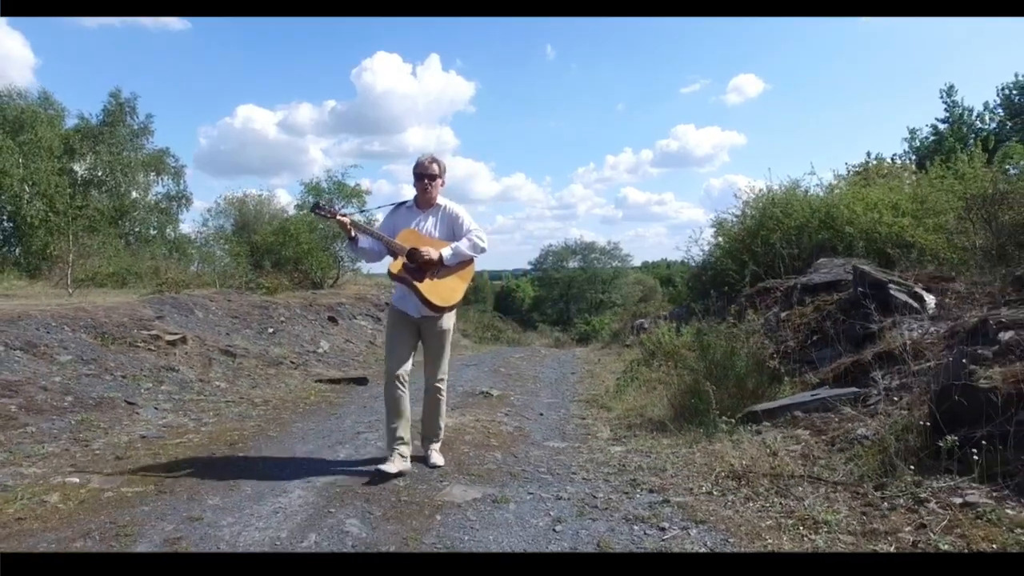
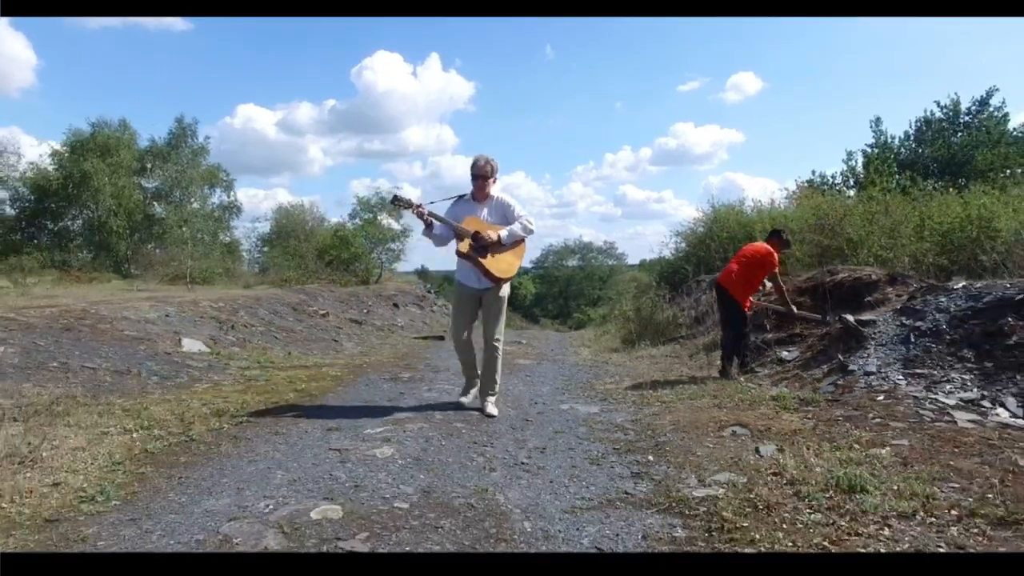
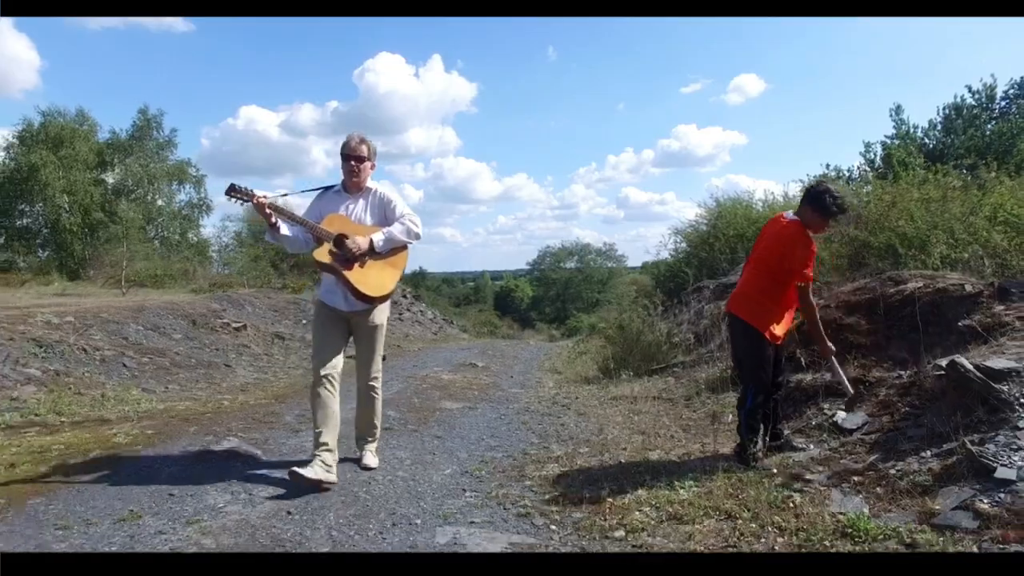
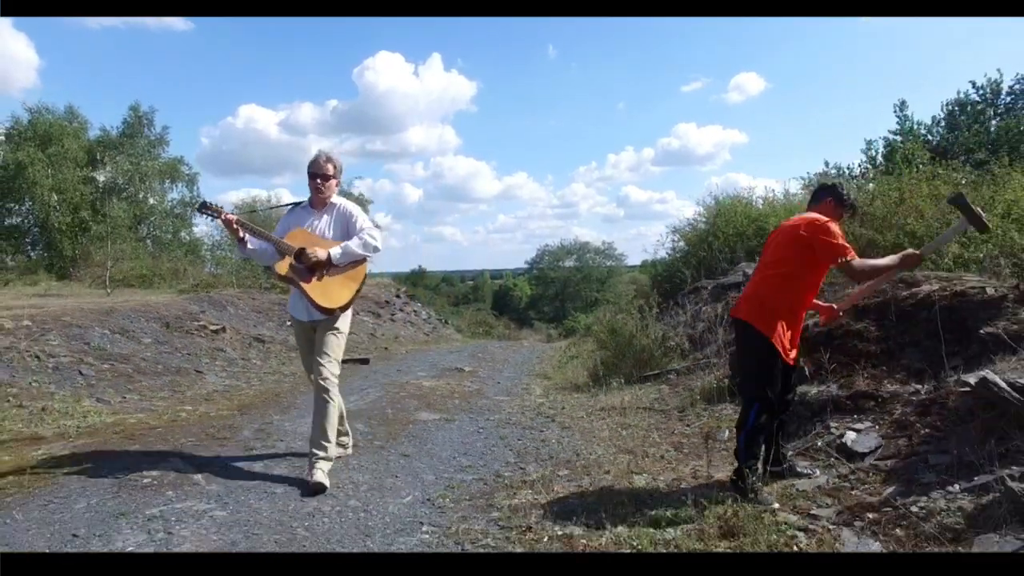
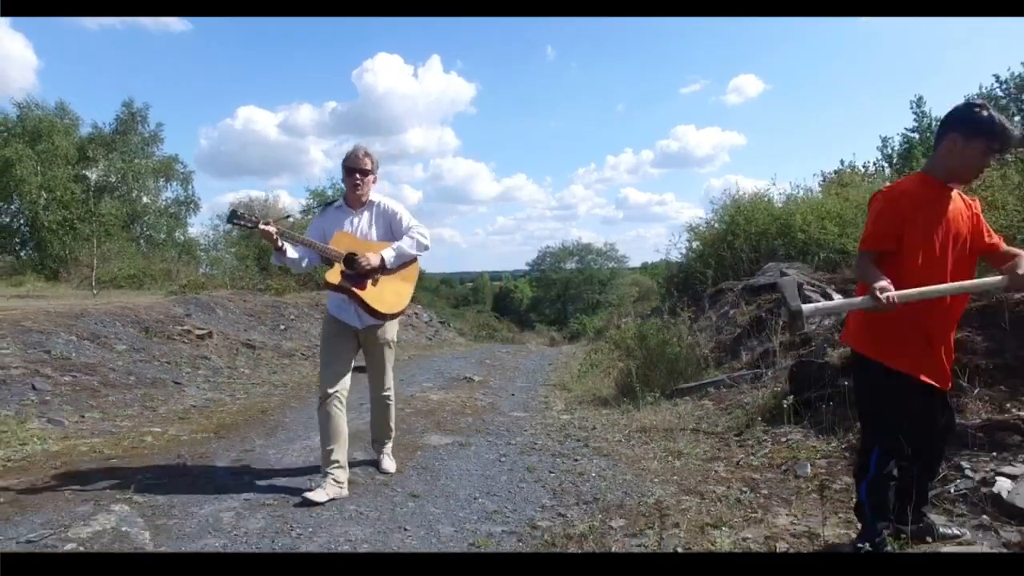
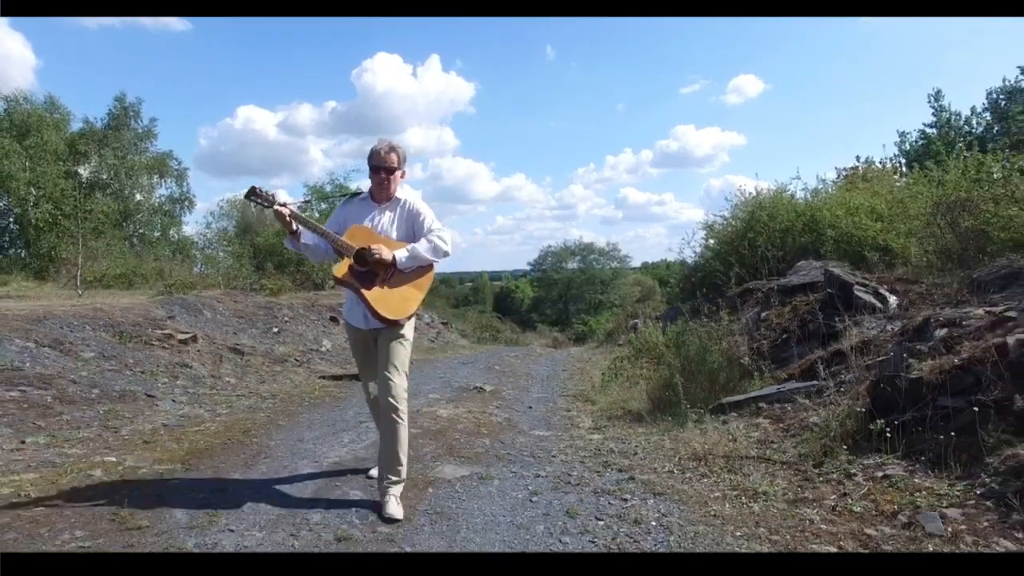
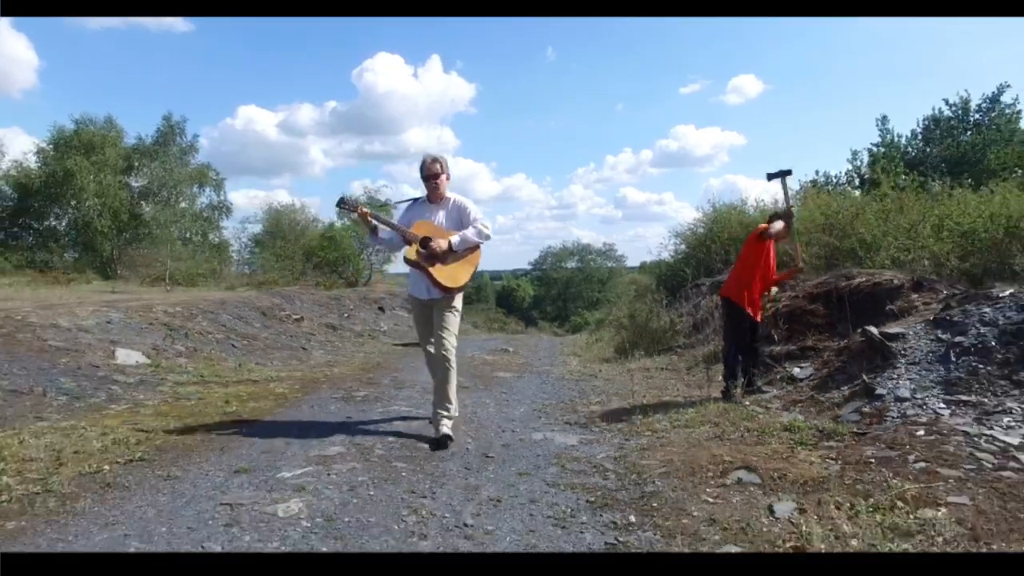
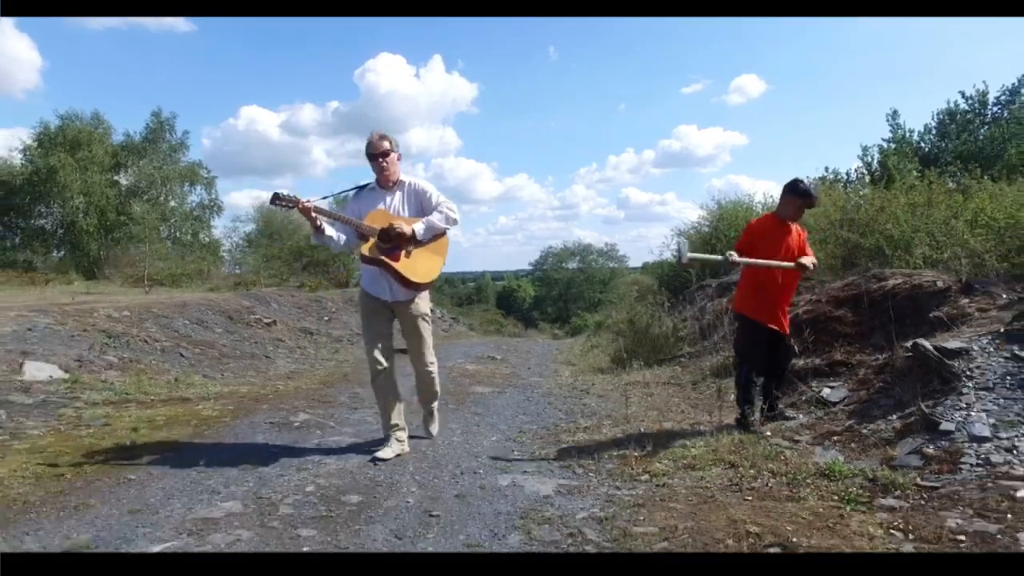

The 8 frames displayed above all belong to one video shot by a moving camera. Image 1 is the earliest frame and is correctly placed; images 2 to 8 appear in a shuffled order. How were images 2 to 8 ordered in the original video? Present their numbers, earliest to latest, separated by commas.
6, 5, 4, 3, 8, 7, 2
